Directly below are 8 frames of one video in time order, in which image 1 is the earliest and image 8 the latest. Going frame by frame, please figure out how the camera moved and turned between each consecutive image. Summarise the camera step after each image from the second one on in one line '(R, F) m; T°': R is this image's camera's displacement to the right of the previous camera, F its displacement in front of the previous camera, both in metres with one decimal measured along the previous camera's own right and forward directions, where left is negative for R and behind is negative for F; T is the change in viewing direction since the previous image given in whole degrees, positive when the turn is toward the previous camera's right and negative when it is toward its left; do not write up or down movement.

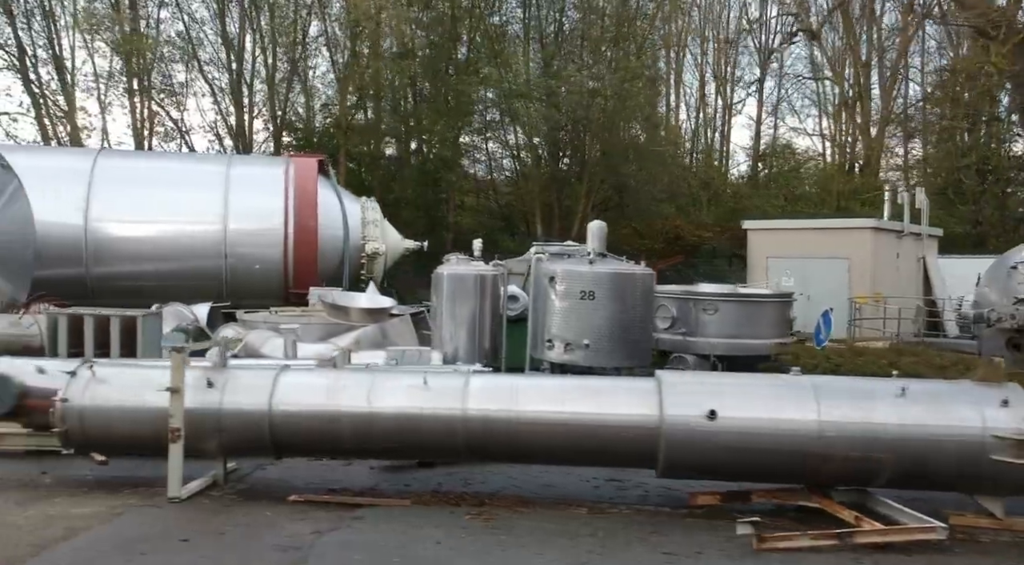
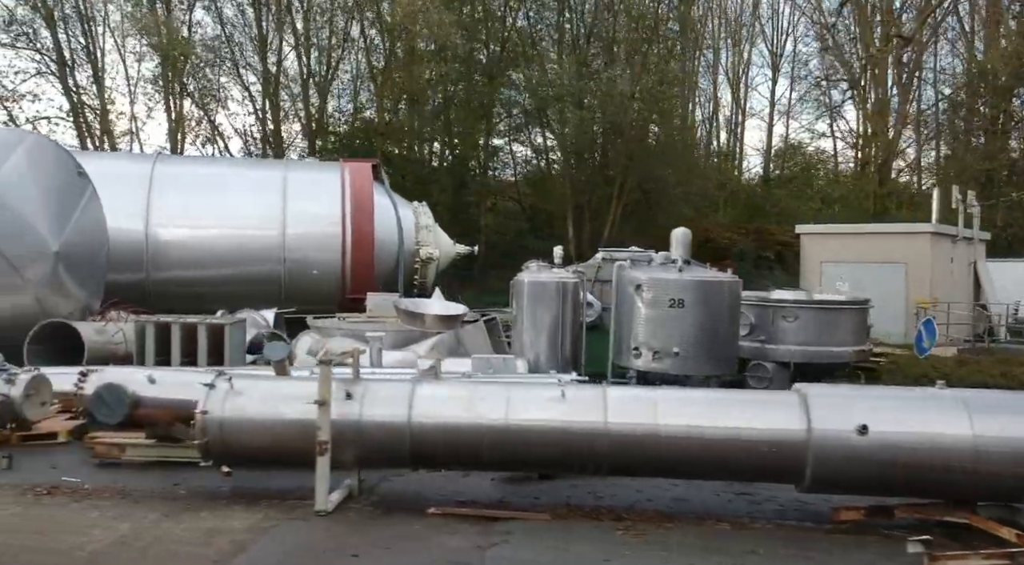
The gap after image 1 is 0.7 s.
(-0.7, 0.0) m; -1°
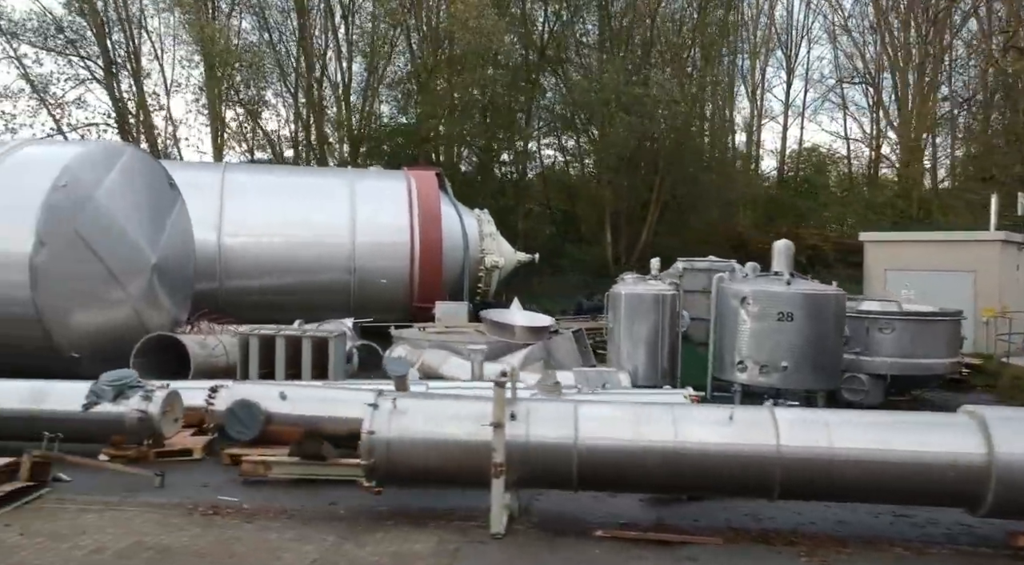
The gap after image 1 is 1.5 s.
(-0.8, 0.0) m; -1°
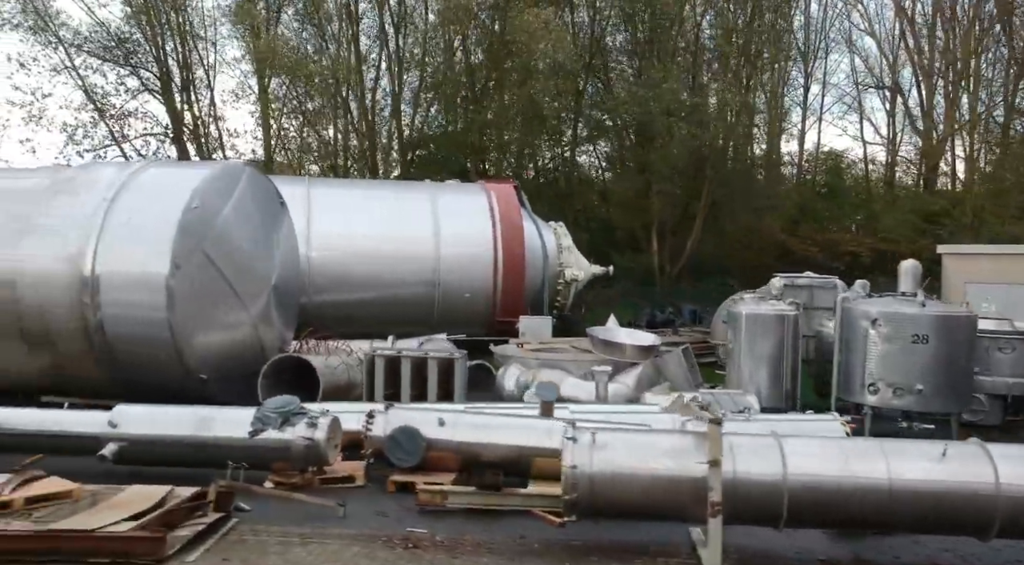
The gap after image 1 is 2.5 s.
(-1.0, 0.0) m; -1°
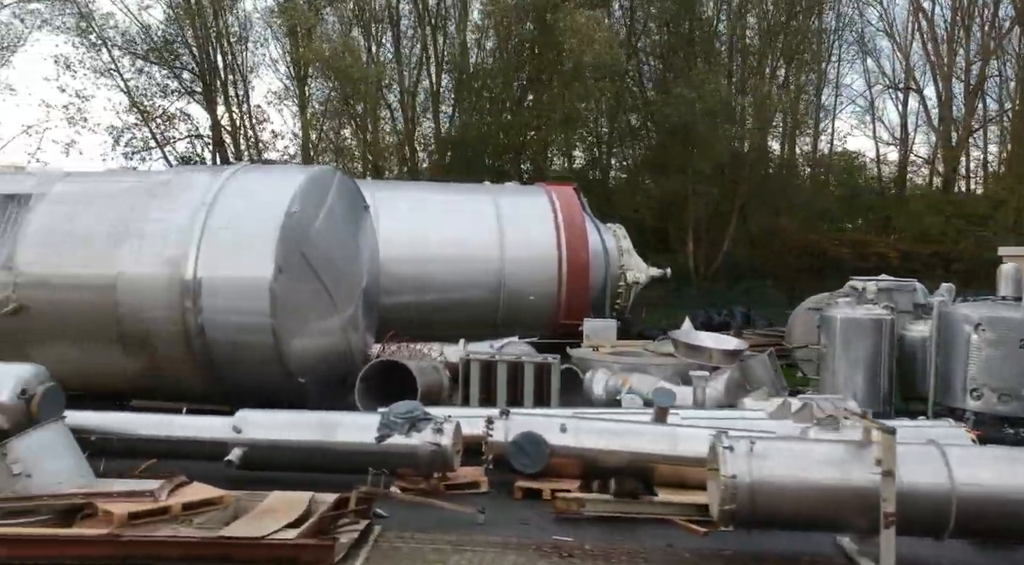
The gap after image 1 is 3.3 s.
(-0.7, 0.0) m; -1°
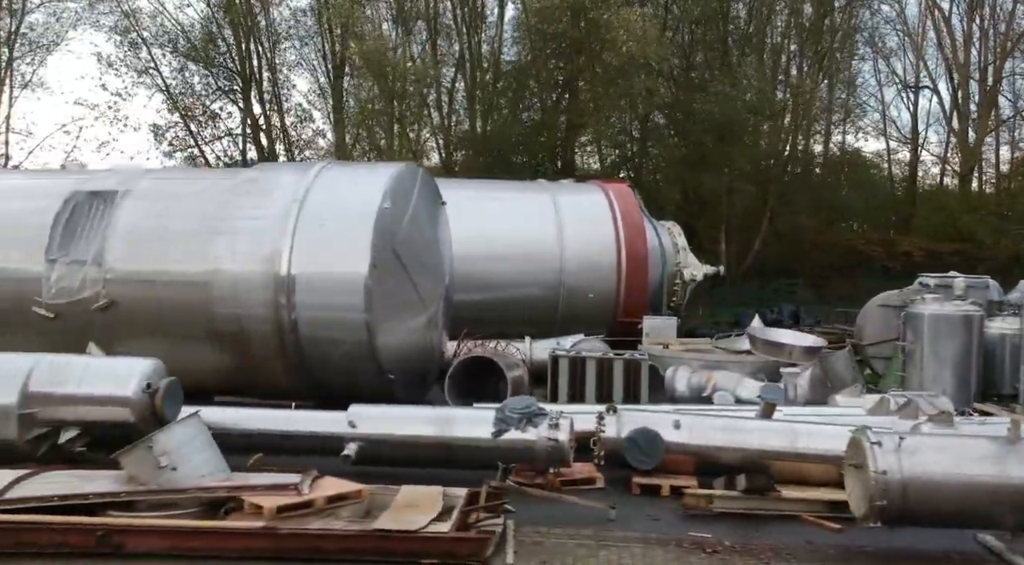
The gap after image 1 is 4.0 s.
(-0.7, 0.0) m; -1°
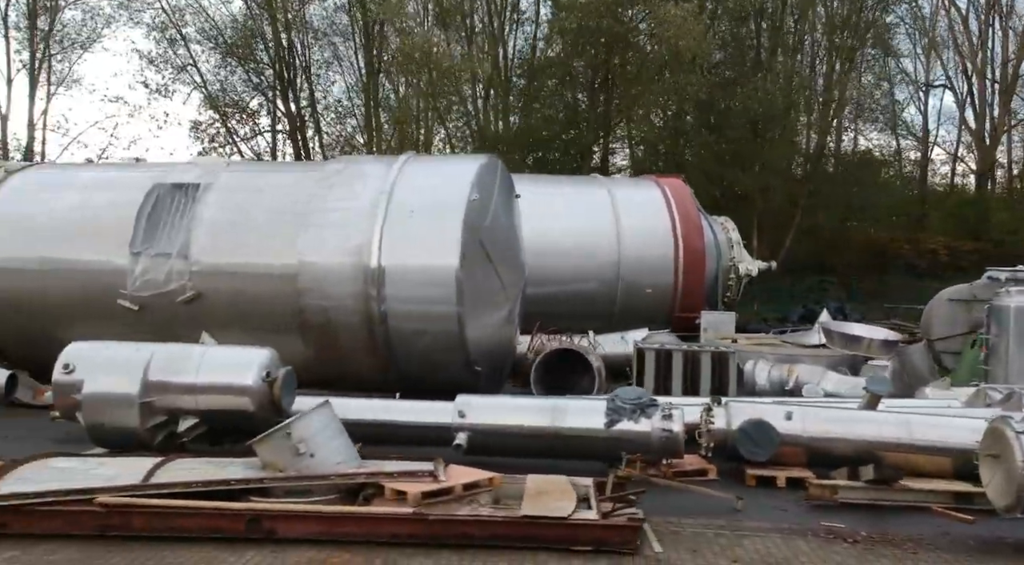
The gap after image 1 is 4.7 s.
(-0.7, 0.0) m; -1°
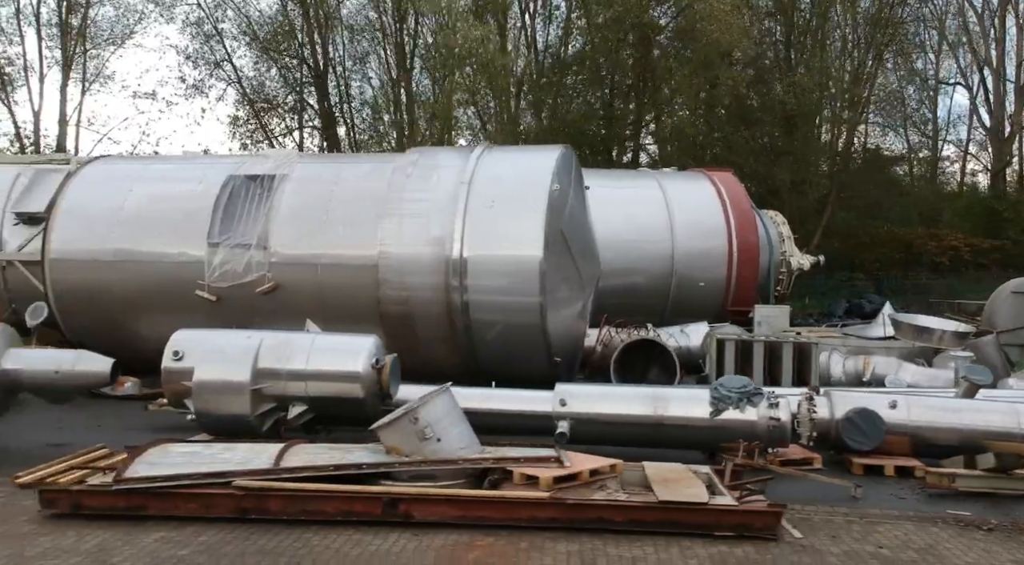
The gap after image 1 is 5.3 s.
(-0.6, 0.0) m; -1°
